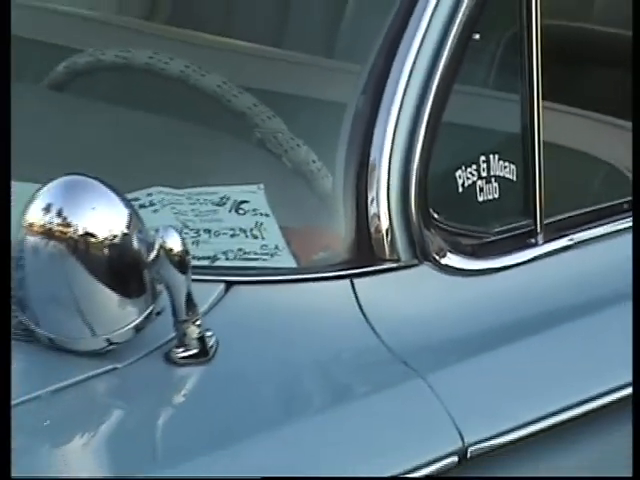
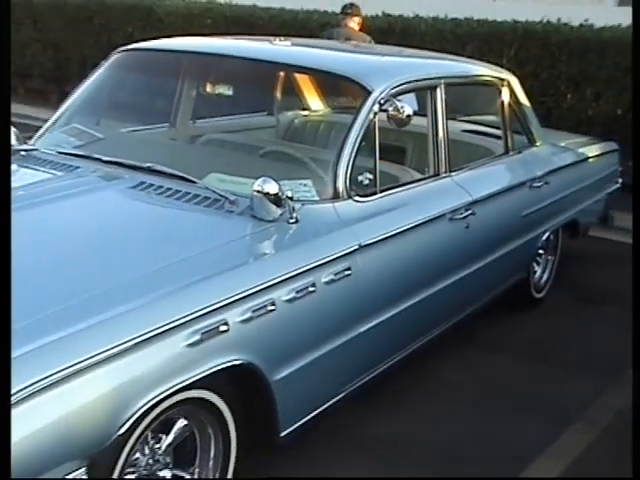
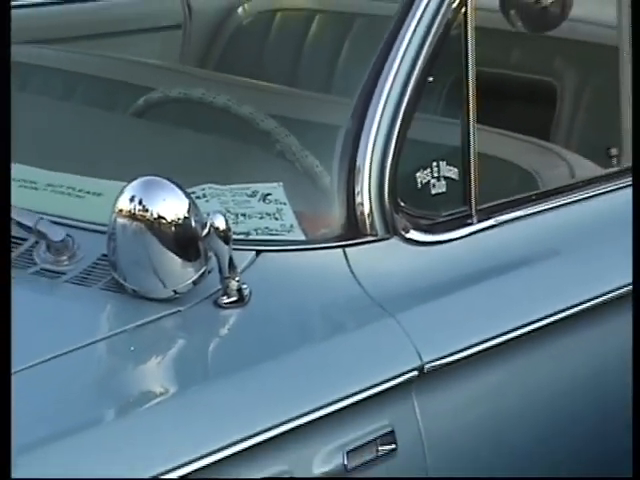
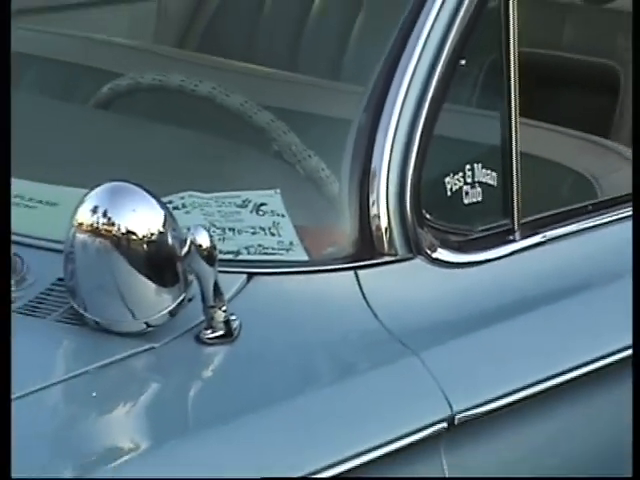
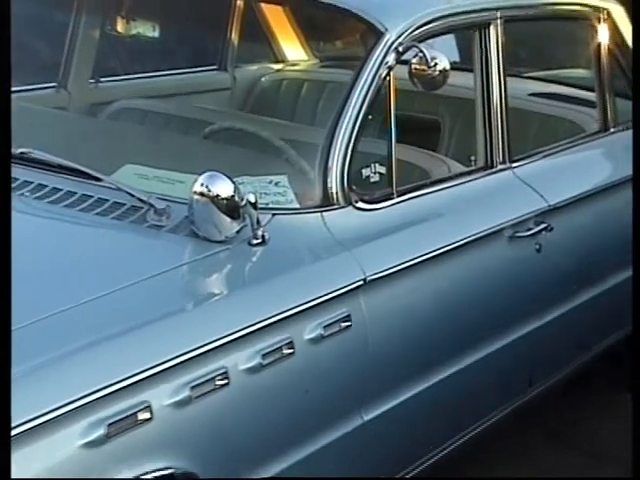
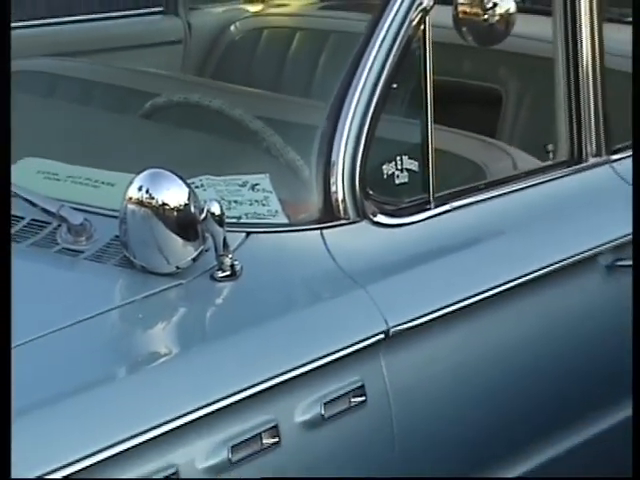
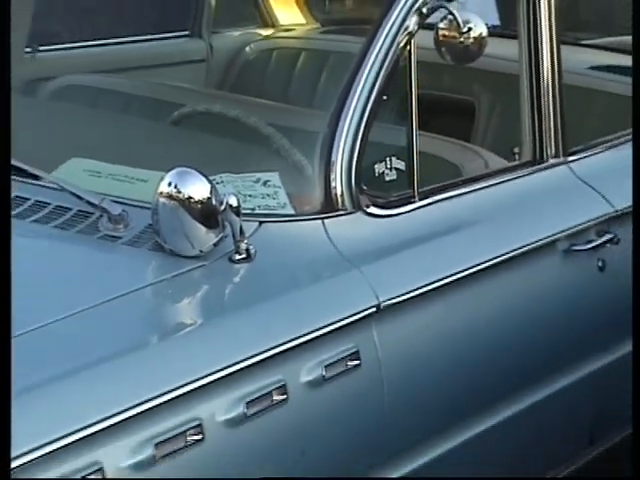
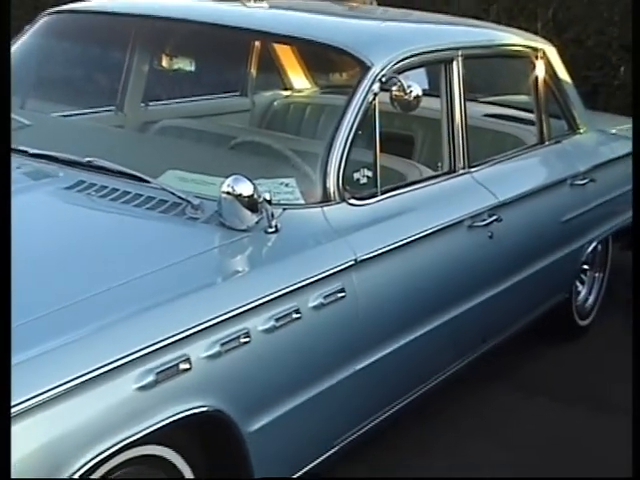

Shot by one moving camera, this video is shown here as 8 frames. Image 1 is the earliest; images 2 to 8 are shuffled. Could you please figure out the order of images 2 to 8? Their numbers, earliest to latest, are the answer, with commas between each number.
4, 3, 6, 7, 5, 8, 2
